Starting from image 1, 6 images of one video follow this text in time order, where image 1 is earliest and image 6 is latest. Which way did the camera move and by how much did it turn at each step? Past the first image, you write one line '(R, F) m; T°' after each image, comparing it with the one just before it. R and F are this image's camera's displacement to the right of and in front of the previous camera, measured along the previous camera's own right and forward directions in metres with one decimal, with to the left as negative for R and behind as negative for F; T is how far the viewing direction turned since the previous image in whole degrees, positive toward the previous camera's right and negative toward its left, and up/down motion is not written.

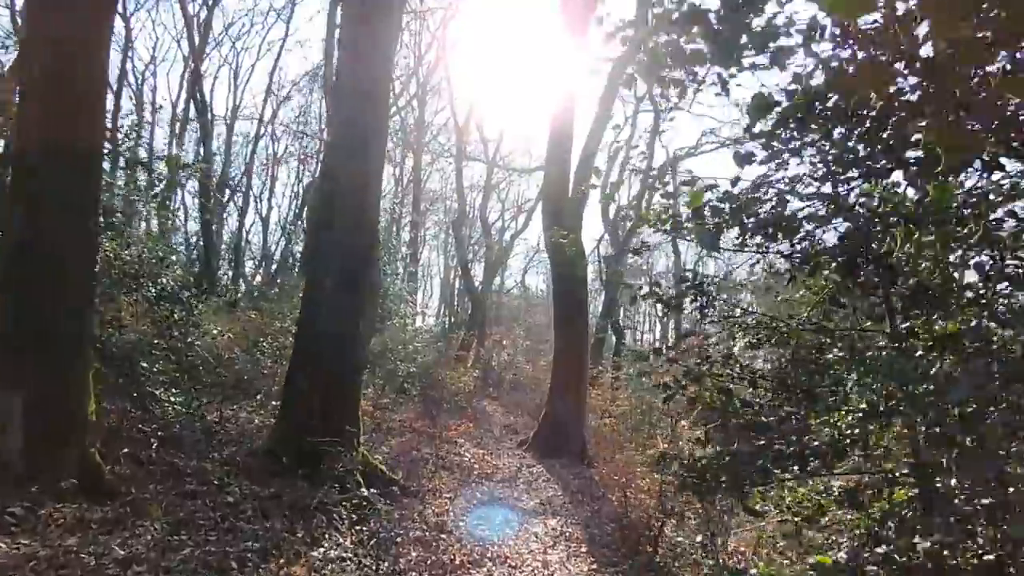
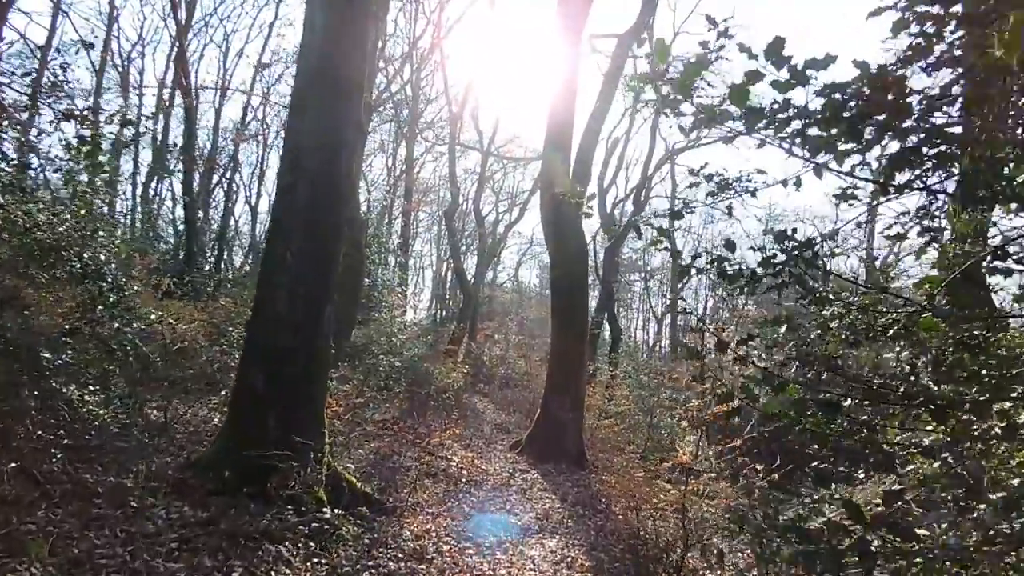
(0.0, +1.1) m; +1°
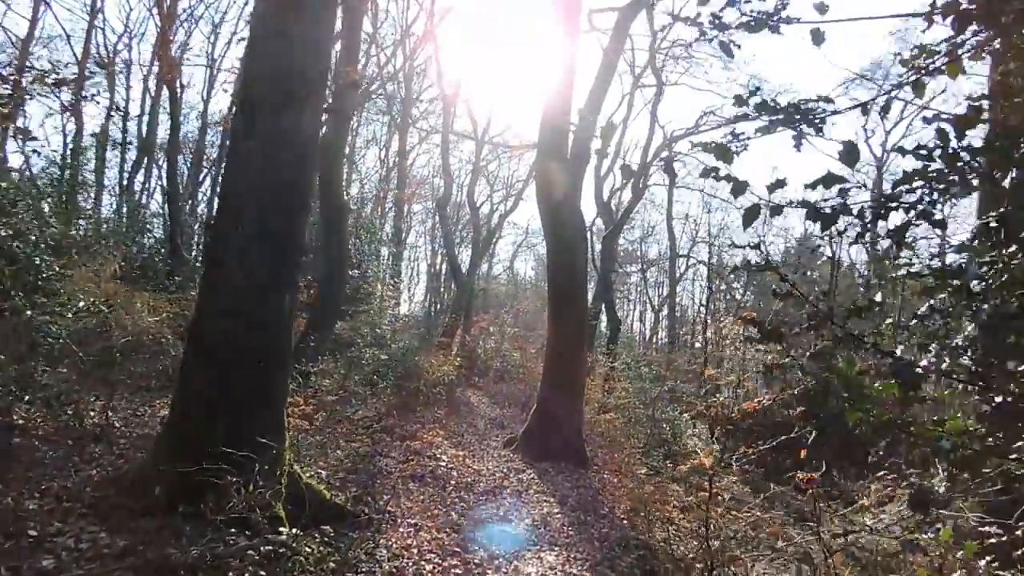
(0.0, +0.8) m; 0°
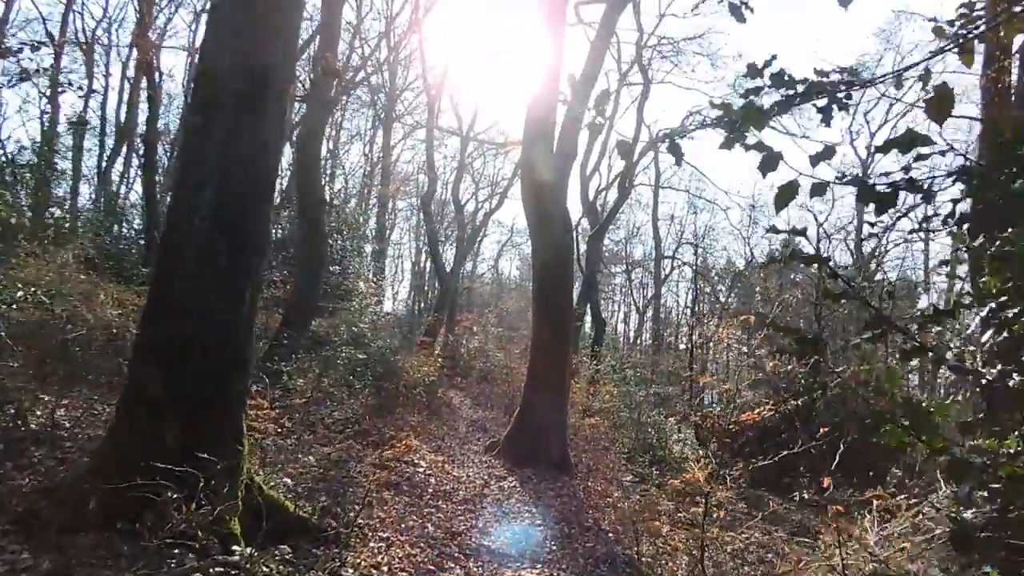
(0.0, +0.4) m; +1°
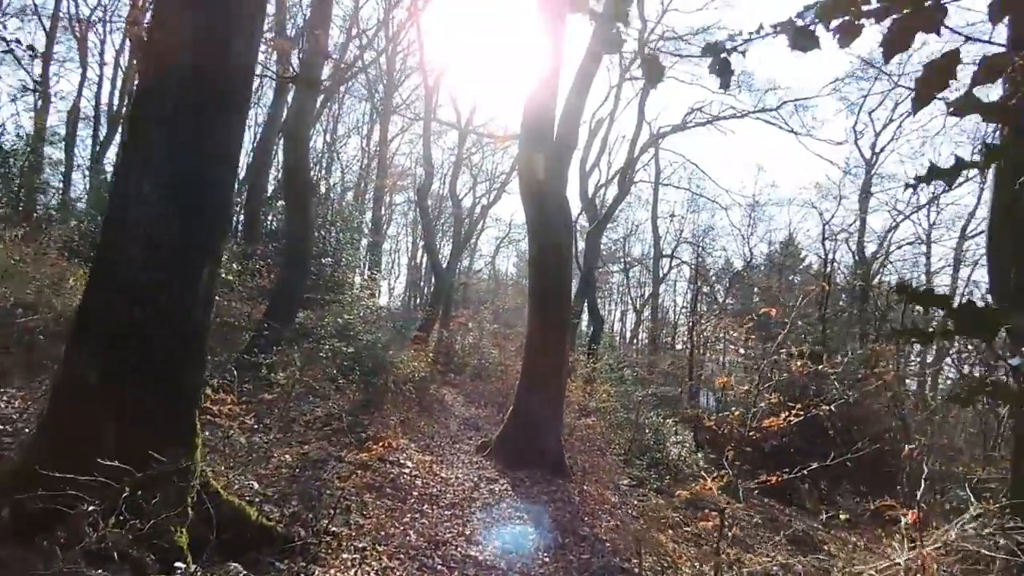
(0.0, +0.5) m; 0°
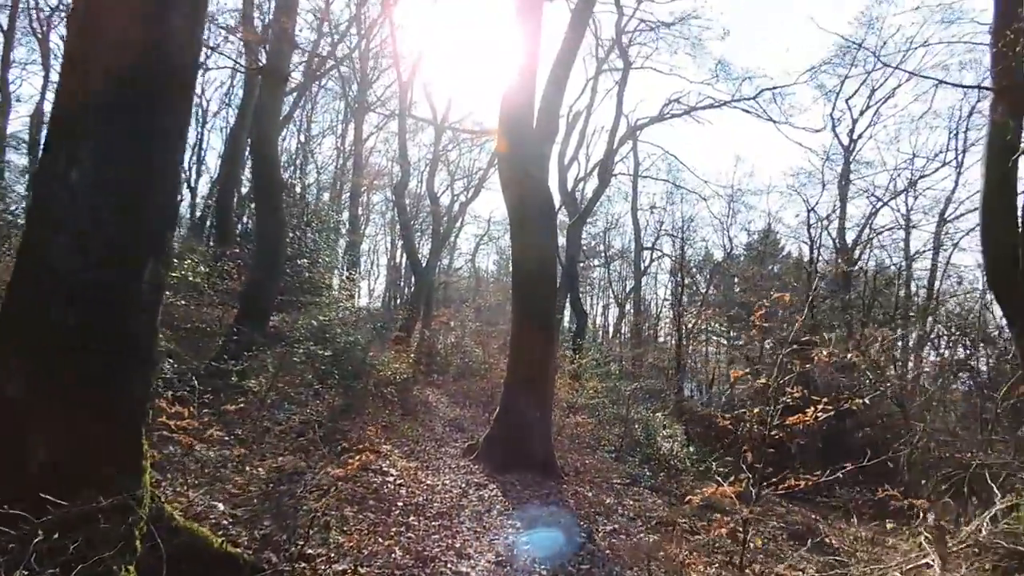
(0.0, +0.5) m; +2°
